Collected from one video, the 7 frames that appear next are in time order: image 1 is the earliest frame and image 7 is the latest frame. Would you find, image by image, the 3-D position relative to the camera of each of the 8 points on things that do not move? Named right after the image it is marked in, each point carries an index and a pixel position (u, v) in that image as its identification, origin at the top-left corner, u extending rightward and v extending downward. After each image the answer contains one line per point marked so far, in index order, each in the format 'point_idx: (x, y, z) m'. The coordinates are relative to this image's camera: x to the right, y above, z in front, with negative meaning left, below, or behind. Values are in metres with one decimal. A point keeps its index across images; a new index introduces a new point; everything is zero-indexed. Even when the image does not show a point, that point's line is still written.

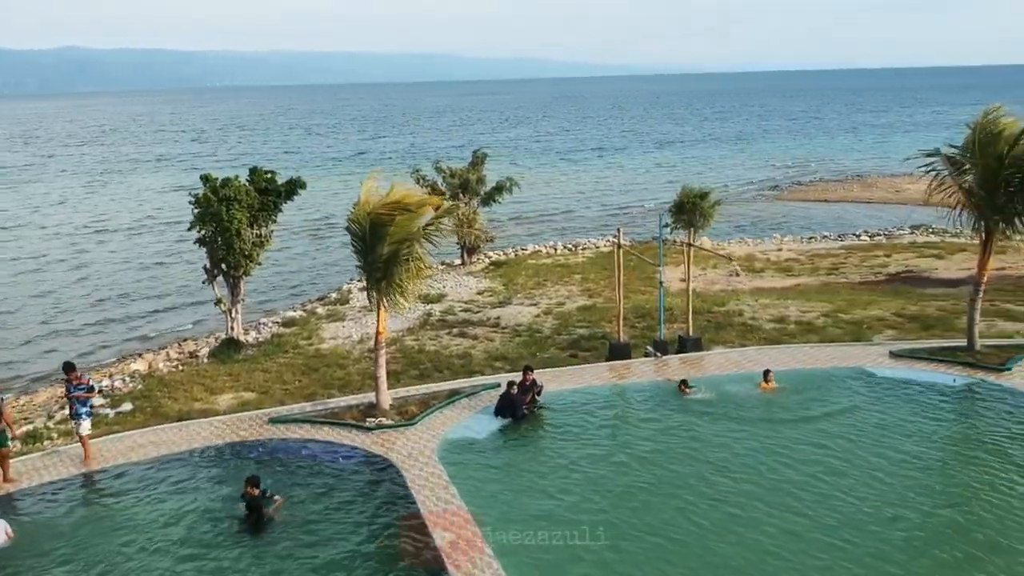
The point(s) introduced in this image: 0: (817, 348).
0: (+5.7, -1.1, +18.3) m
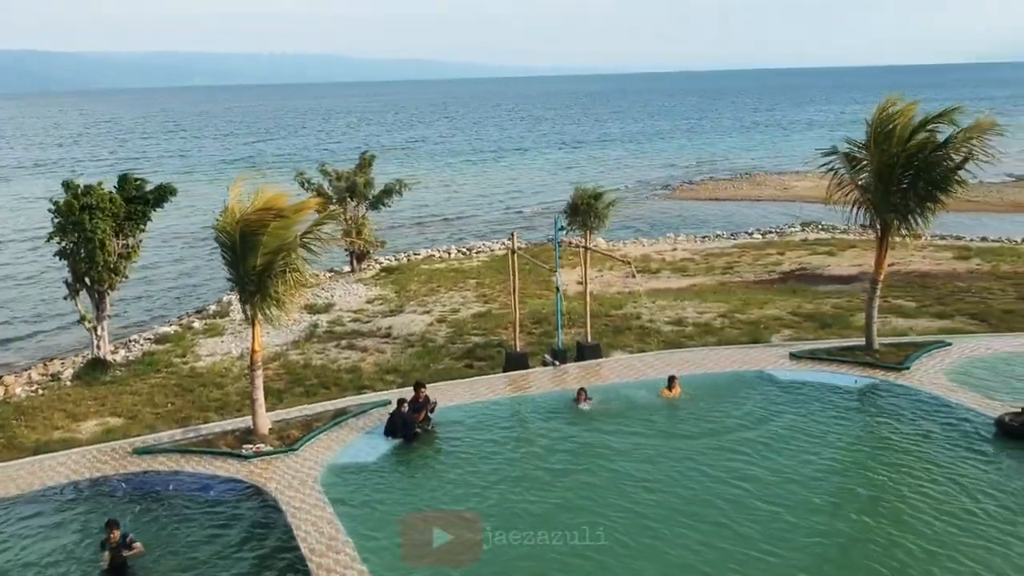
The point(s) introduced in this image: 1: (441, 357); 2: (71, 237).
0: (+3.7, -1.2, +17.8) m
1: (-1.4, -1.4, +19.6) m
2: (-8.7, +1.0, +19.4) m
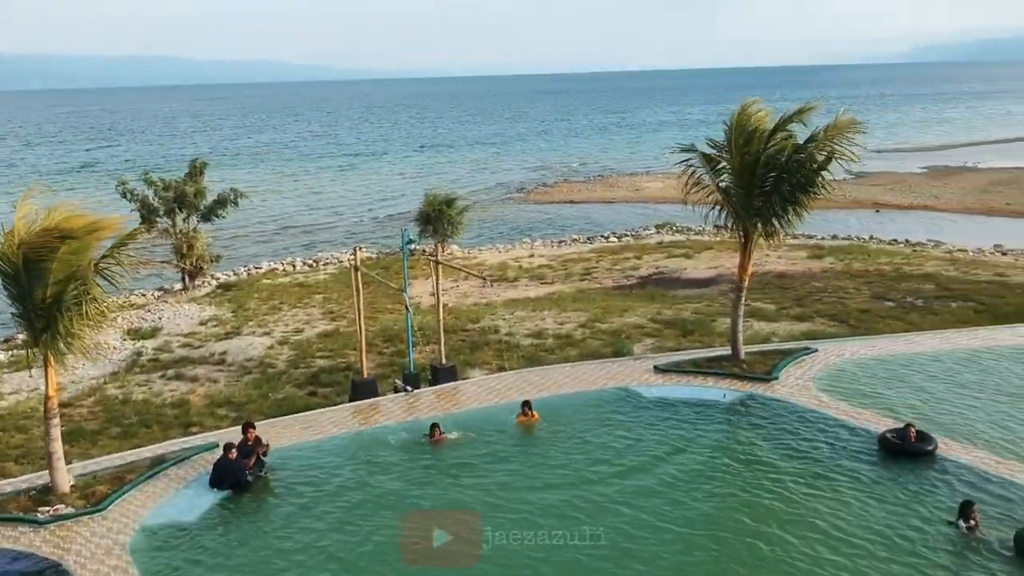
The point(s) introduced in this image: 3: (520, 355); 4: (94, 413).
0: (+1.2, -1.4, +16.8) m
1: (-4.2, -1.8, +17.8) m
2: (-11.5, +0.4, +16.5) m
3: (+0.2, -1.3, +18.9) m
4: (-7.2, -2.2, +17.0) m
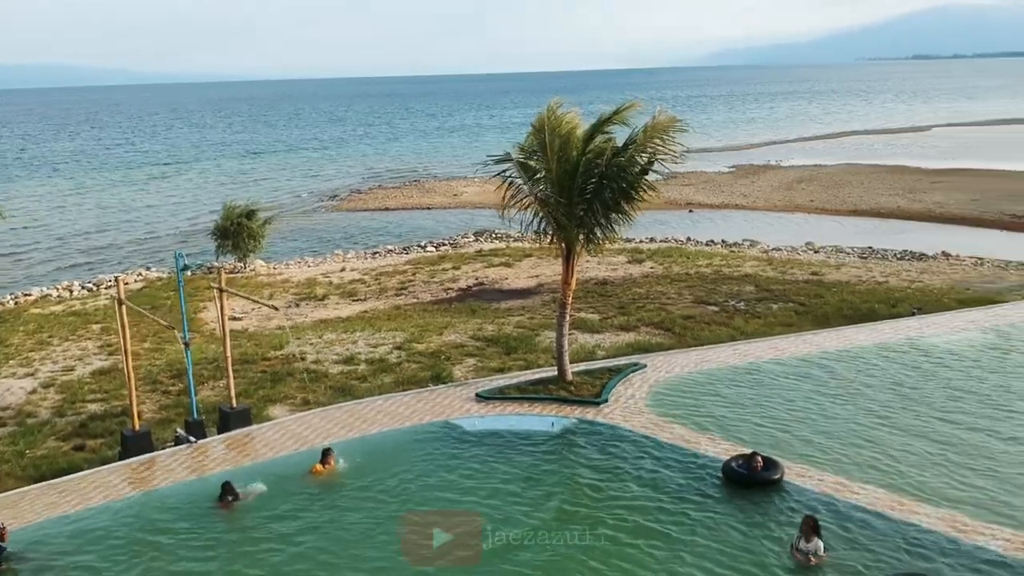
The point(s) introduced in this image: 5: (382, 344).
0: (-1.8, -1.7, +15.0) m
1: (-7.2, -2.3, +15.1) m
2: (-14.2, -0.4, +12.6) m
3: (-3.2, -1.7, +17.0) m
4: (-10.1, -2.8, +13.8) m
5: (-2.6, -1.1, +19.5) m
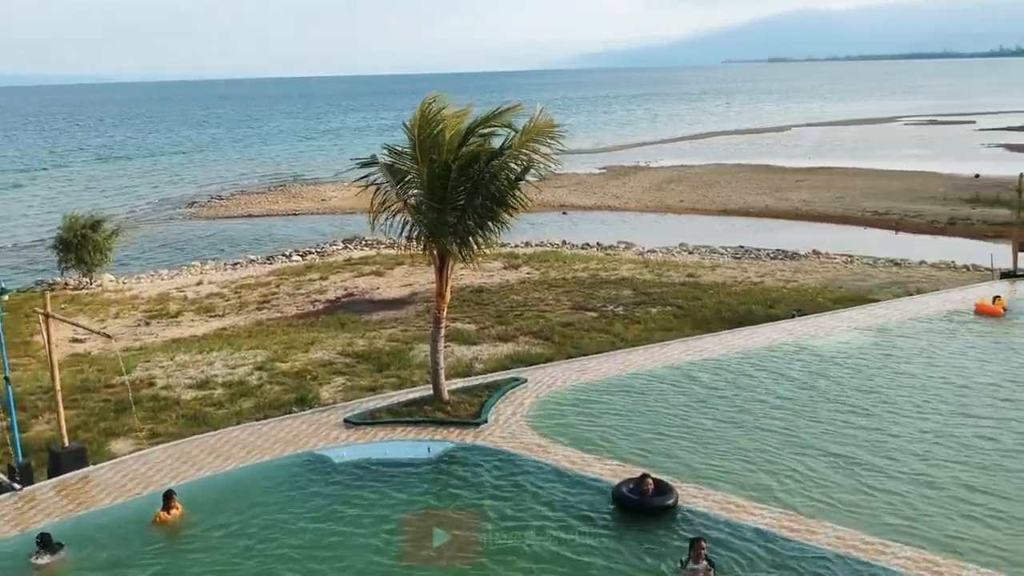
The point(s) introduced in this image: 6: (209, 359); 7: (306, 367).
0: (-3.6, -2.0, +13.6) m
1: (-9.0, -2.7, +13.0) m
2: (-15.6, -1.0, +9.6) m
3: (-5.2, -2.0, +15.4) m
4: (-11.6, -3.3, +11.3) m
5: (-4.9, -1.4, +18.0) m
6: (-5.7, -1.3, +18.5) m
7: (-3.7, -1.4, +17.7) m
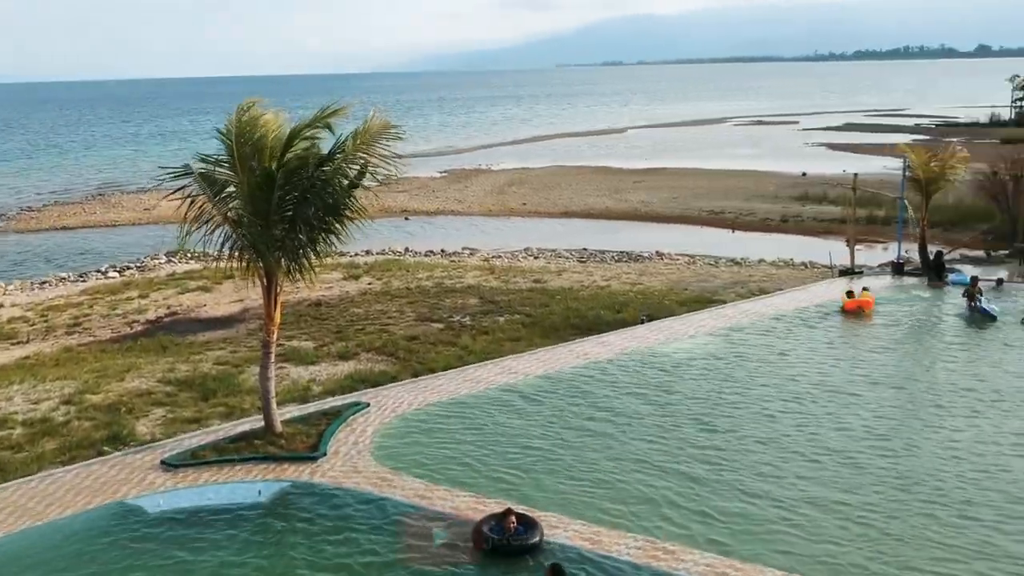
0: (-5.6, -2.3, +11.9) m
1: (-10.8, -3.2, +10.5) m
2: (-16.8, -1.7, +6.0) m
3: (-7.4, -2.4, +13.4) m
4: (-13.0, -3.9, +8.4) m
5: (-7.6, -1.8, +16.0) m
6: (-8.4, -1.8, +16.4) m
7: (-6.3, -1.8, +15.9) m
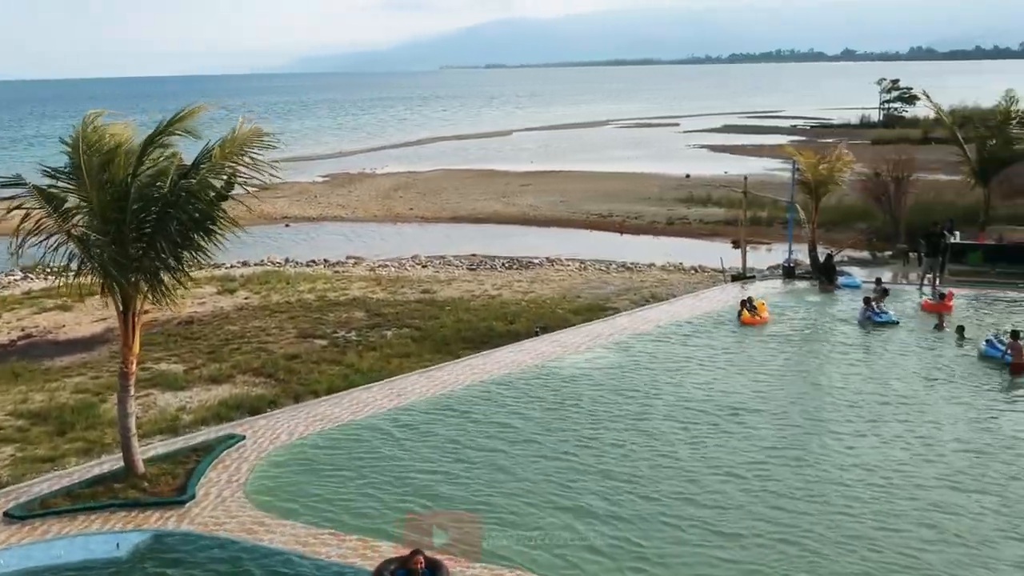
0: (-6.7, -2.6, +10.4) m
1: (-11.7, -3.7, +8.3) m
2: (-17.3, -2.2, +3.2) m
3: (-8.7, -2.8, +11.6) m
4: (-13.7, -4.4, +6.0) m
5: (-9.2, -2.2, +14.2) m
6: (-10.1, -2.2, +14.5) m
7: (-7.9, -2.2, +14.2) m
